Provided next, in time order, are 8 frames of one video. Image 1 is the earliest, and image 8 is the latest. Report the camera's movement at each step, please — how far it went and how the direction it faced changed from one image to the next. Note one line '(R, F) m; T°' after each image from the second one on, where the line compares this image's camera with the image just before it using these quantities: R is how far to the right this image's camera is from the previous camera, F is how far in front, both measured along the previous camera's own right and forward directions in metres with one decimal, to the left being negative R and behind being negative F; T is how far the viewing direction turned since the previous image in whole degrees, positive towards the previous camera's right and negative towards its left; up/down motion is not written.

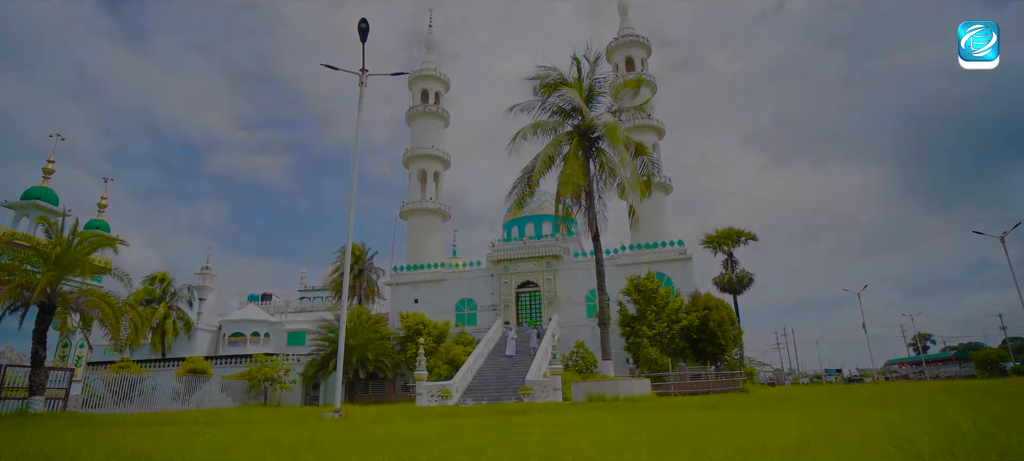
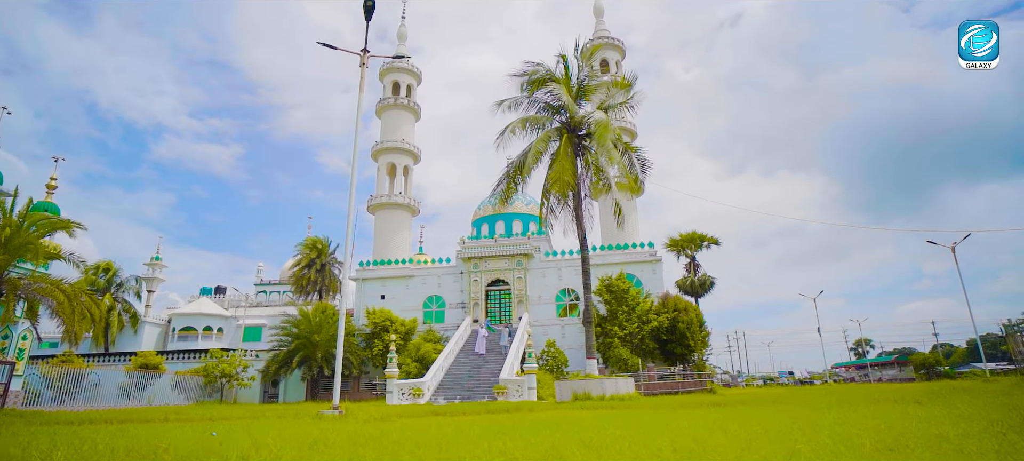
(-0.7, +0.2) m; +4°
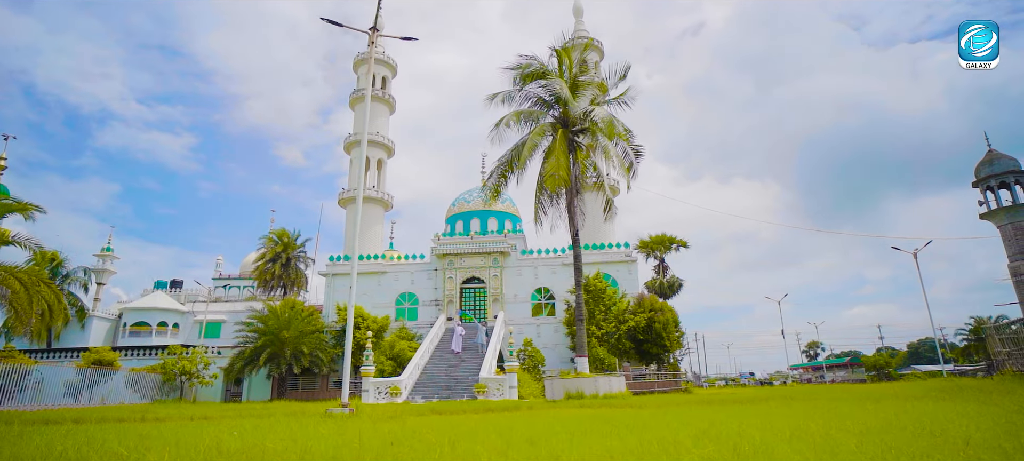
(-0.7, +0.3) m; +4°
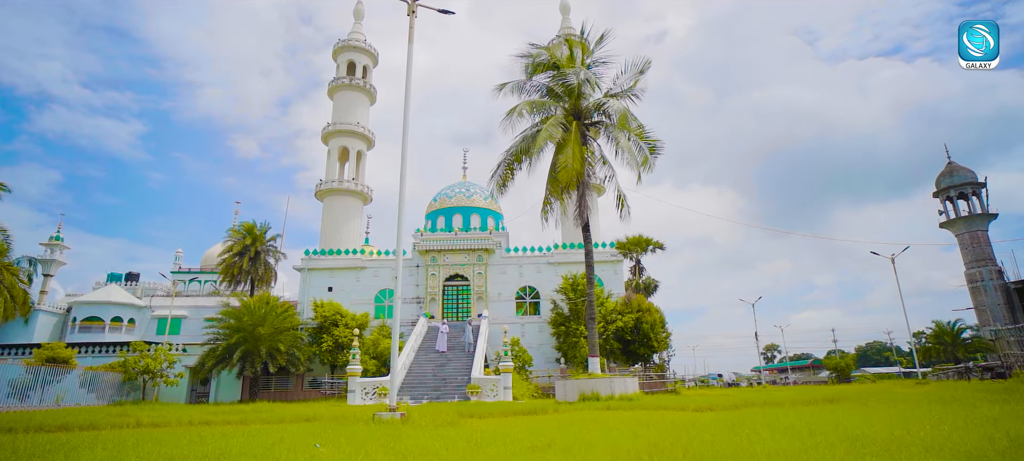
(-1.1, +0.6) m; +4°
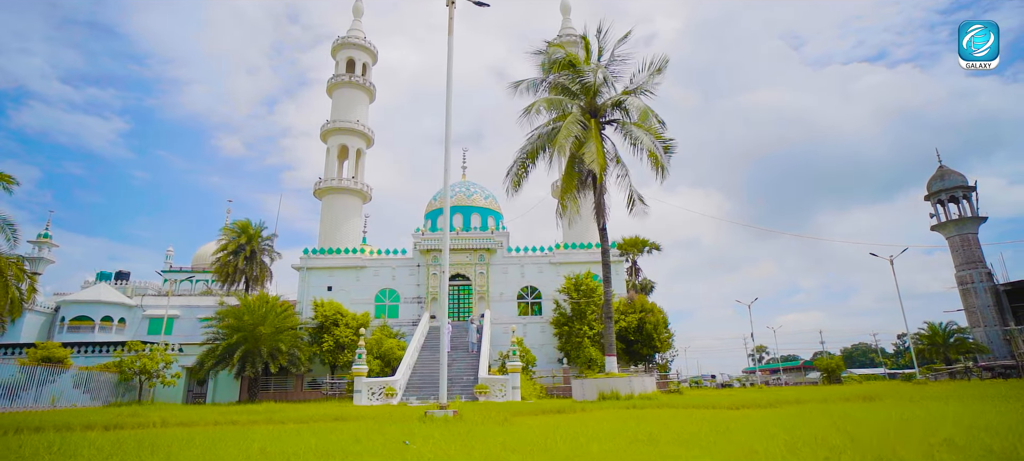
(-0.7, +0.1) m; +1°
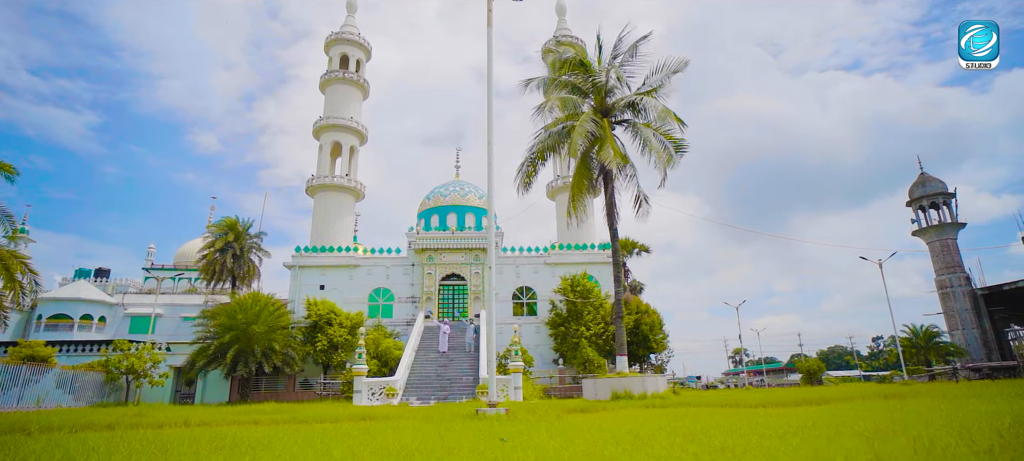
(-0.7, +0.1) m; +2°
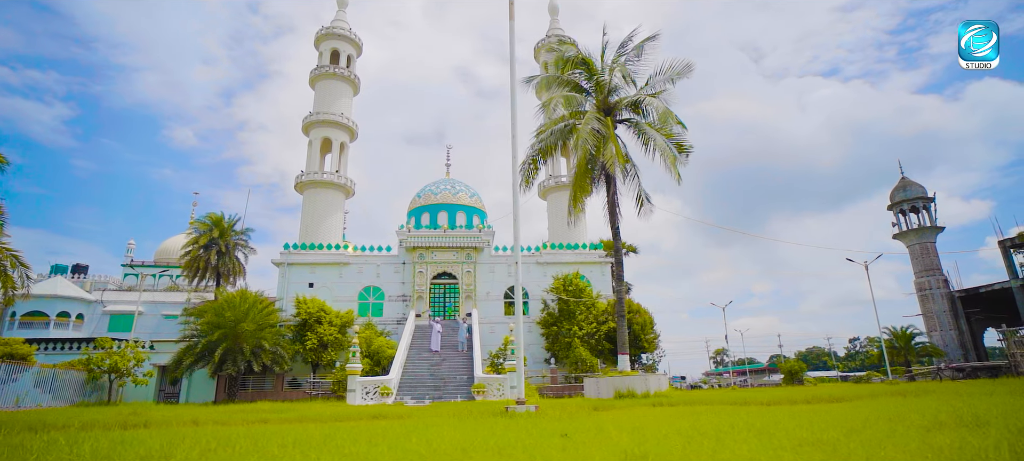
(-0.5, +0.1) m; +2°
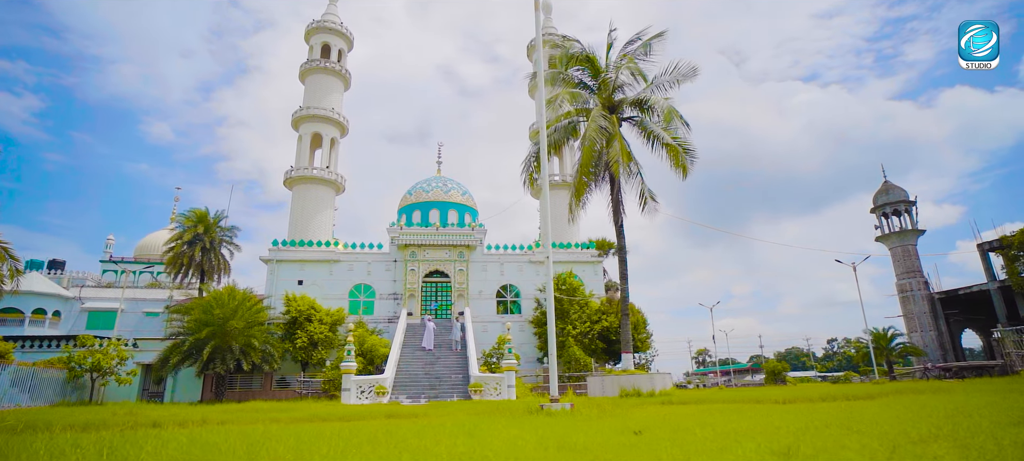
(-0.5, +0.2) m; +2°
